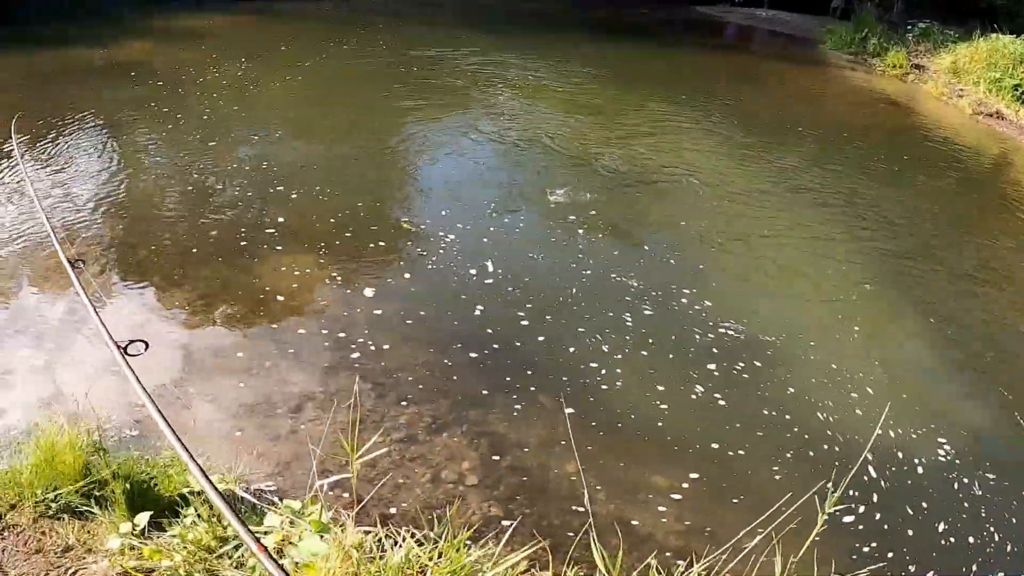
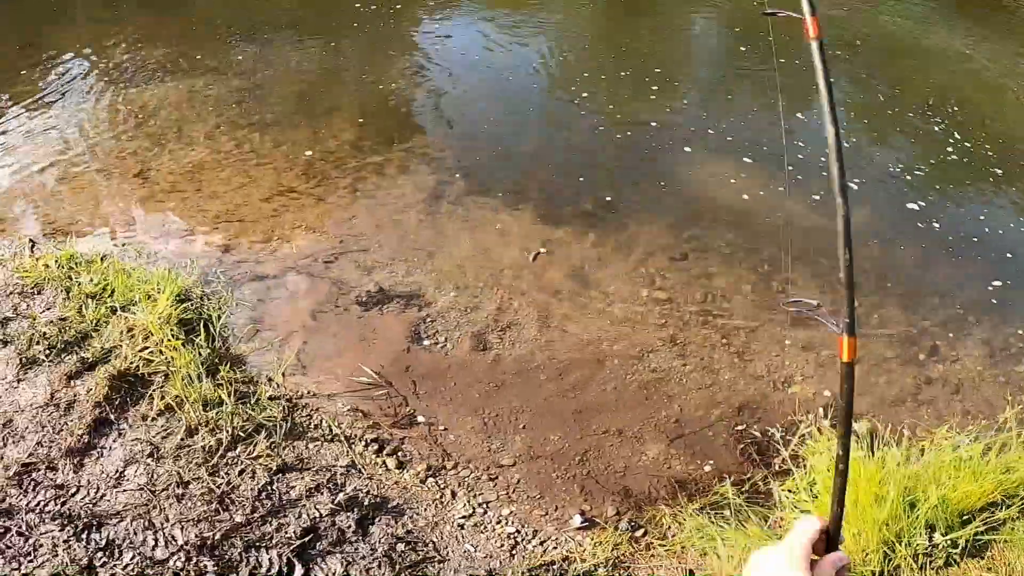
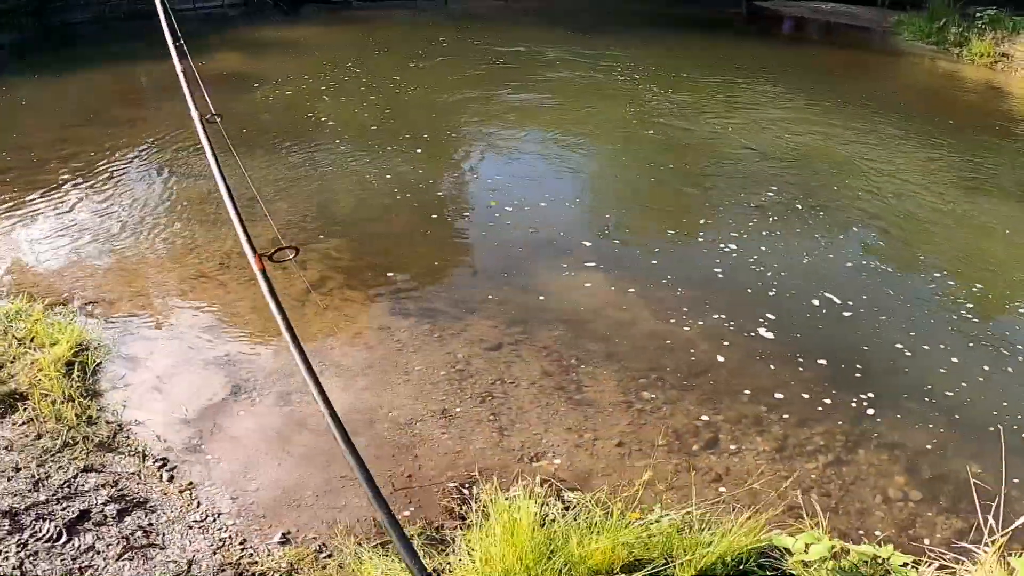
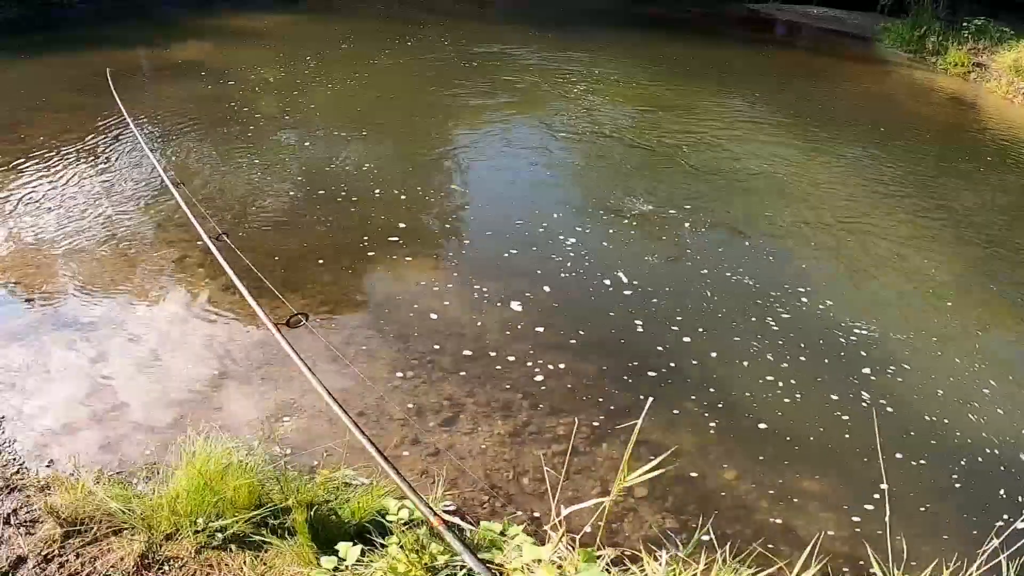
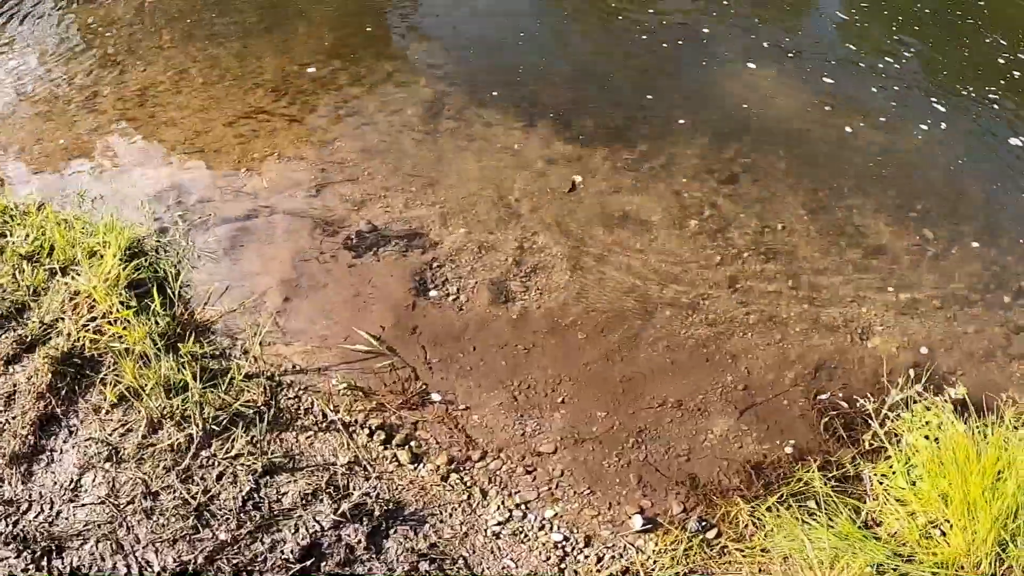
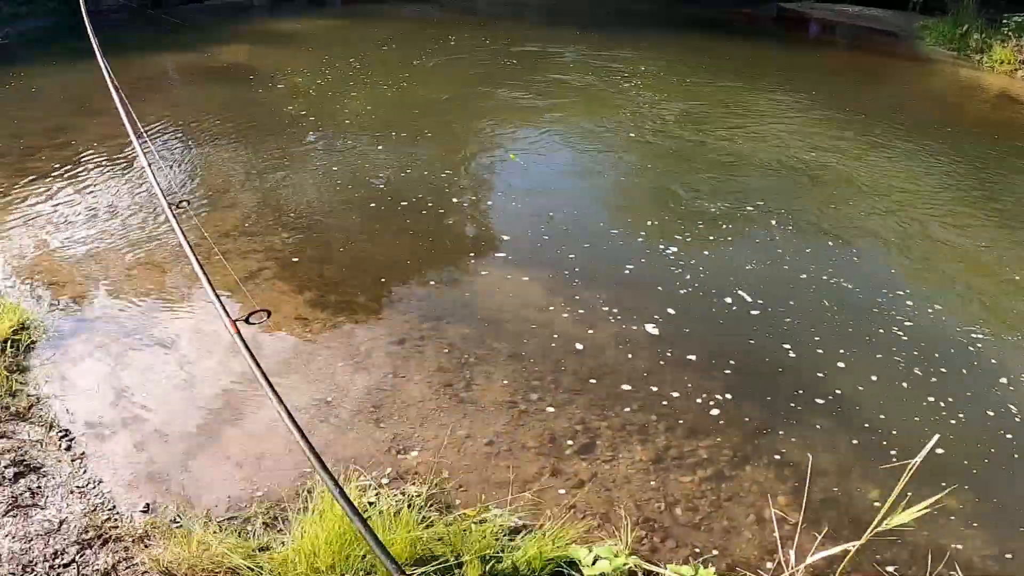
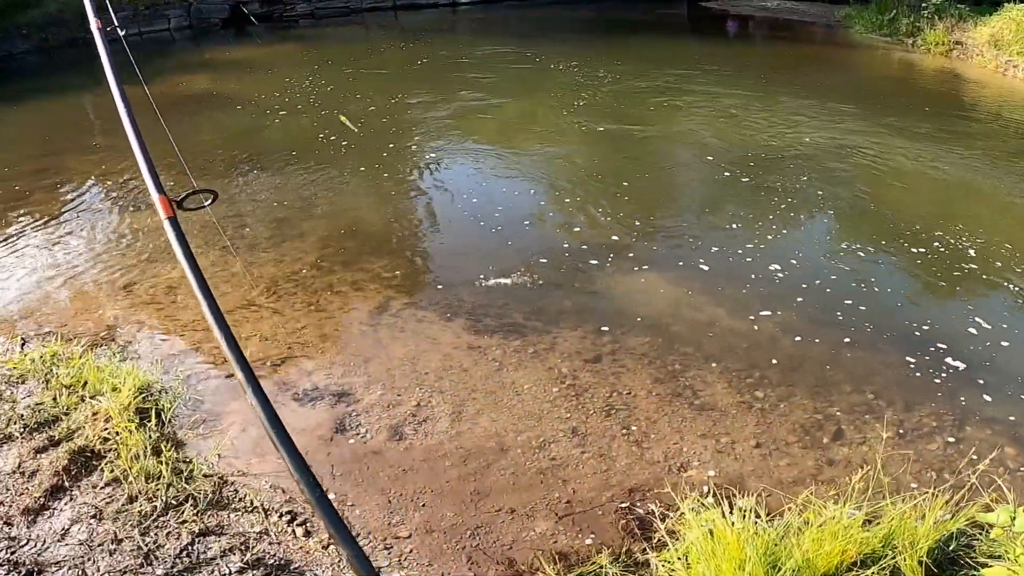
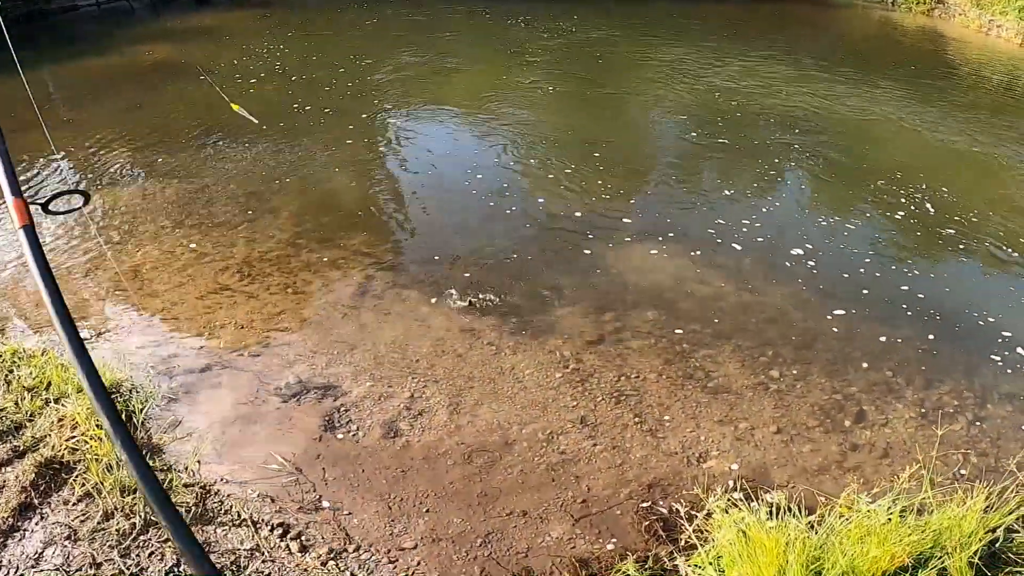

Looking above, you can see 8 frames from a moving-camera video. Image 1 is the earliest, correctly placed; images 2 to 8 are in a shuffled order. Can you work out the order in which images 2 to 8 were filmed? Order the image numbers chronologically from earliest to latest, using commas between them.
4, 6, 3, 7, 8, 2, 5
